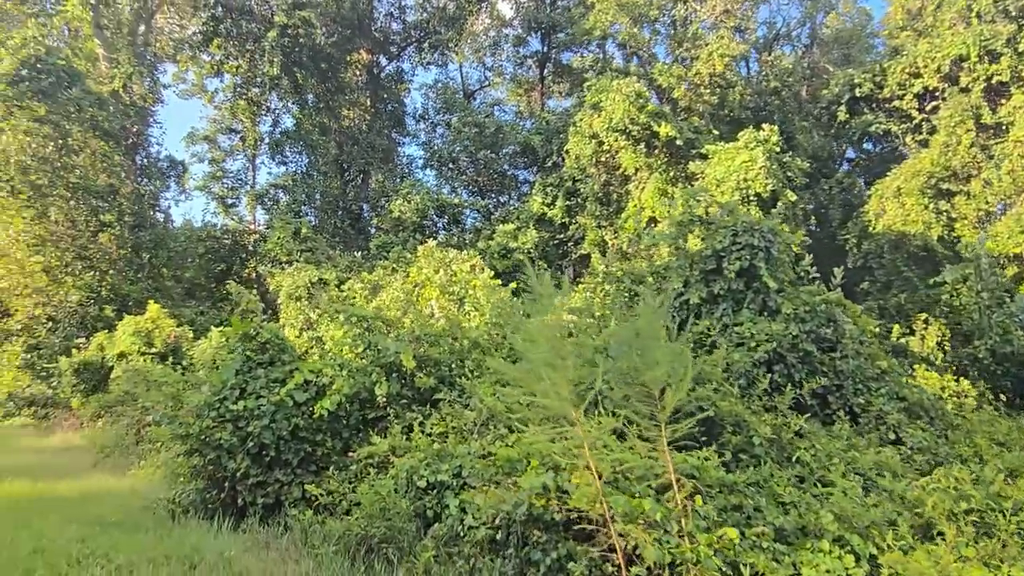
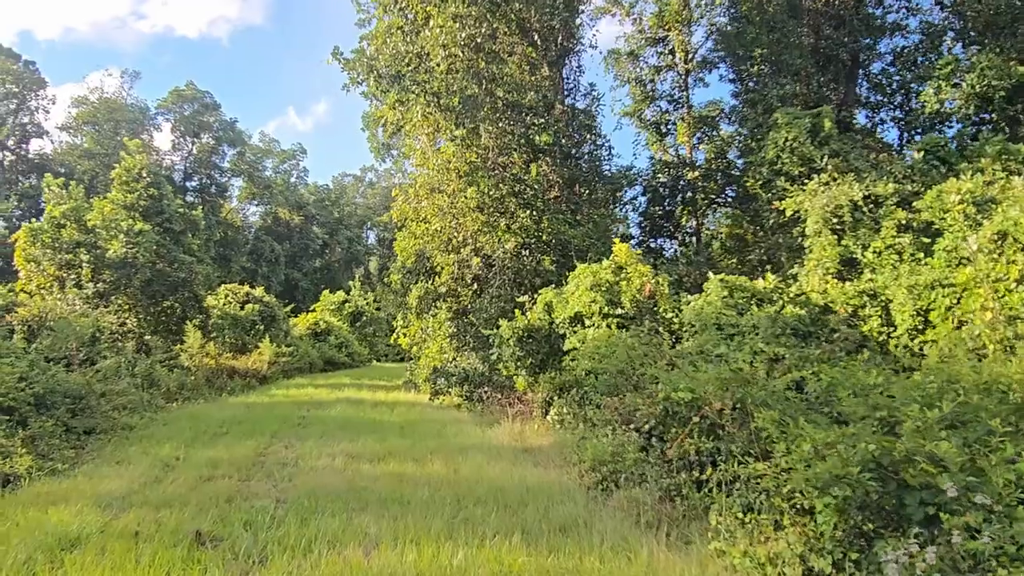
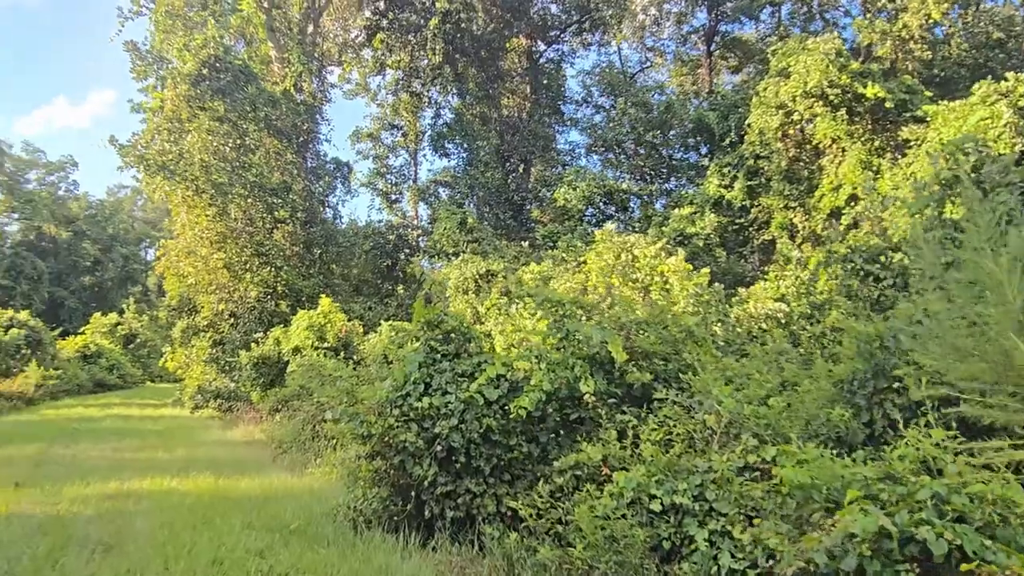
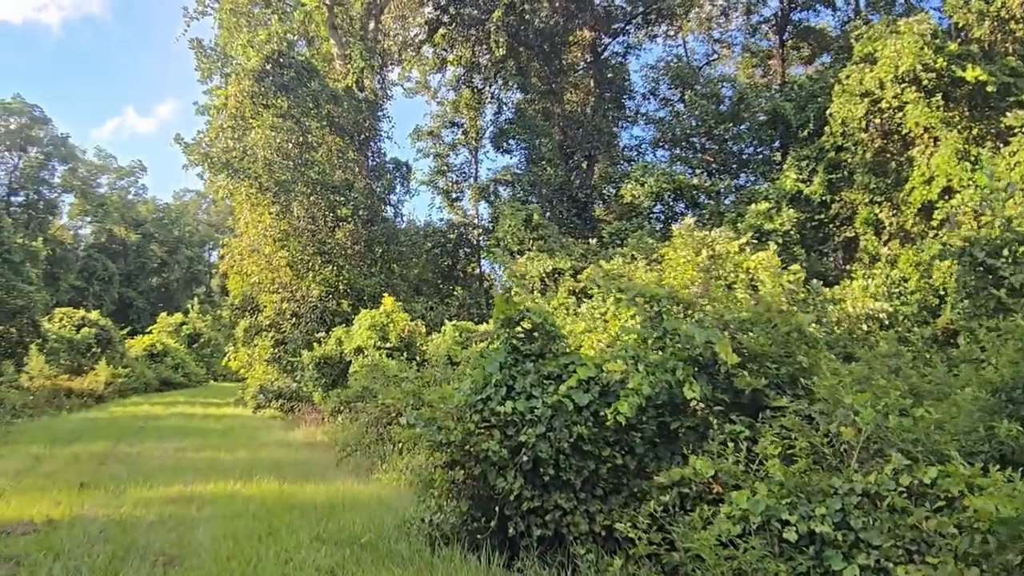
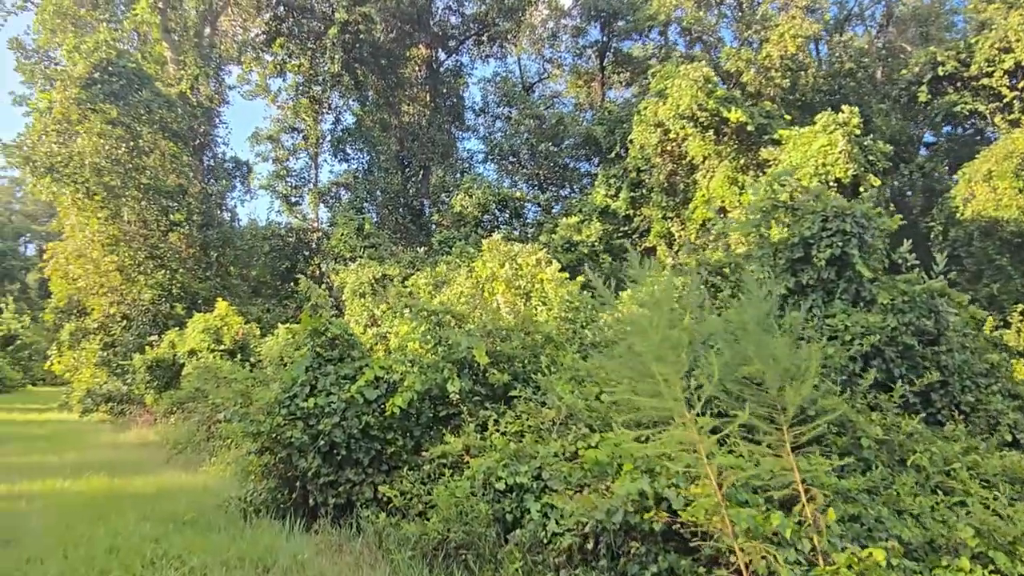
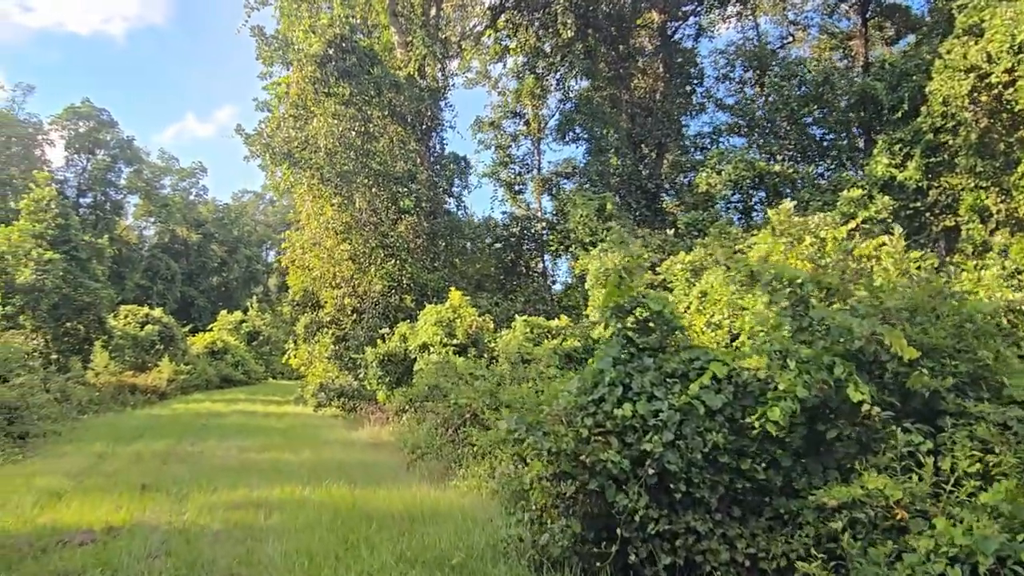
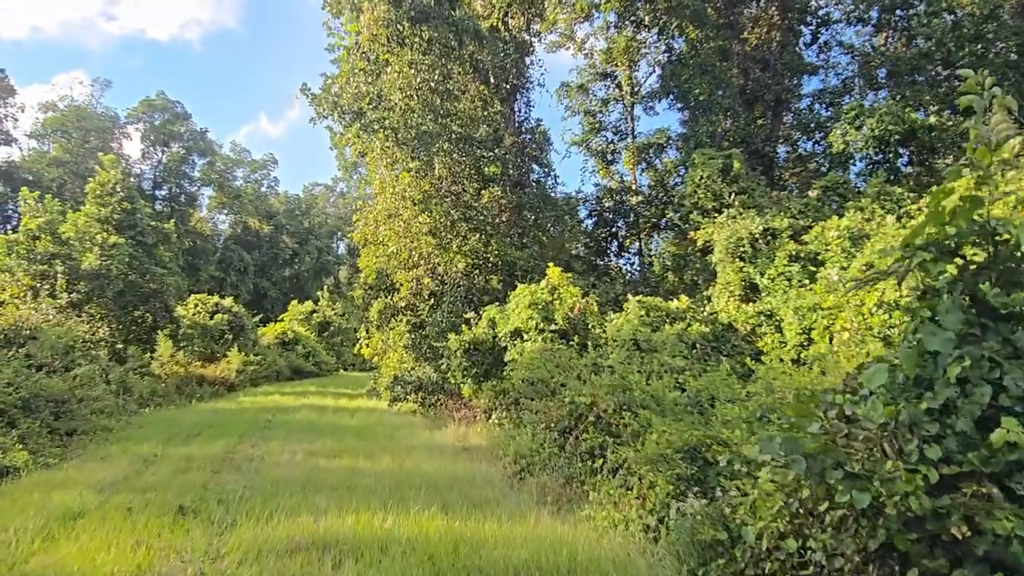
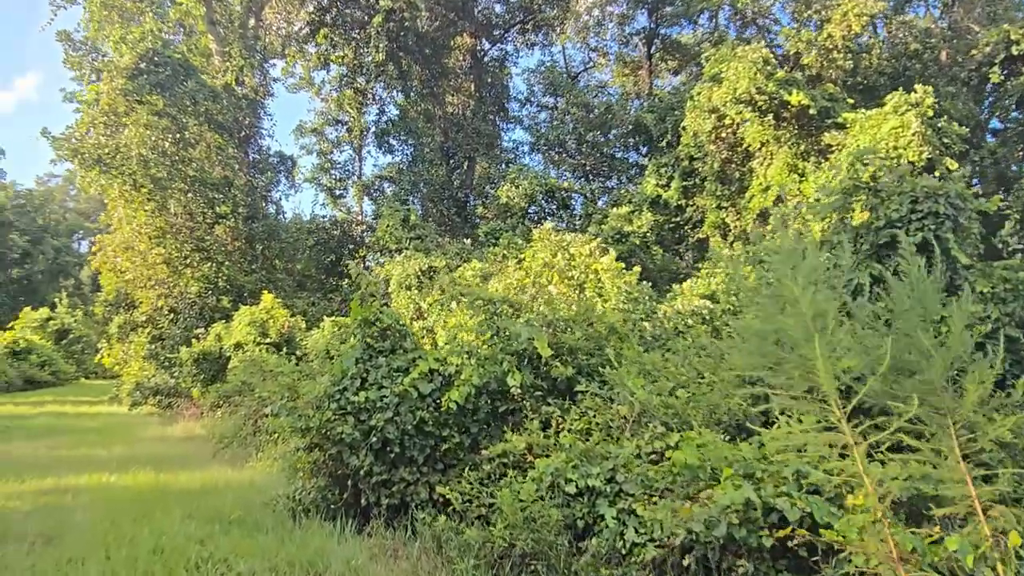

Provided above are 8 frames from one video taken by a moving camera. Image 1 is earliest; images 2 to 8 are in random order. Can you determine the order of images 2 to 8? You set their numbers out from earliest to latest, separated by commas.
5, 8, 3, 4, 6, 7, 2
